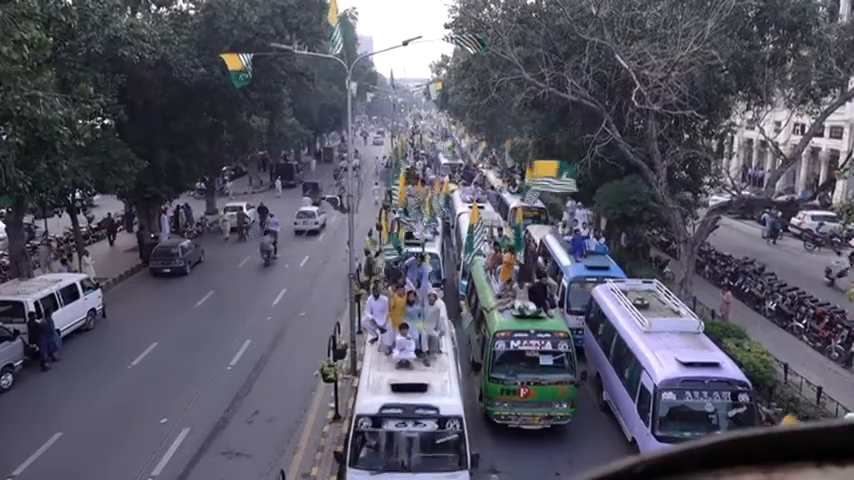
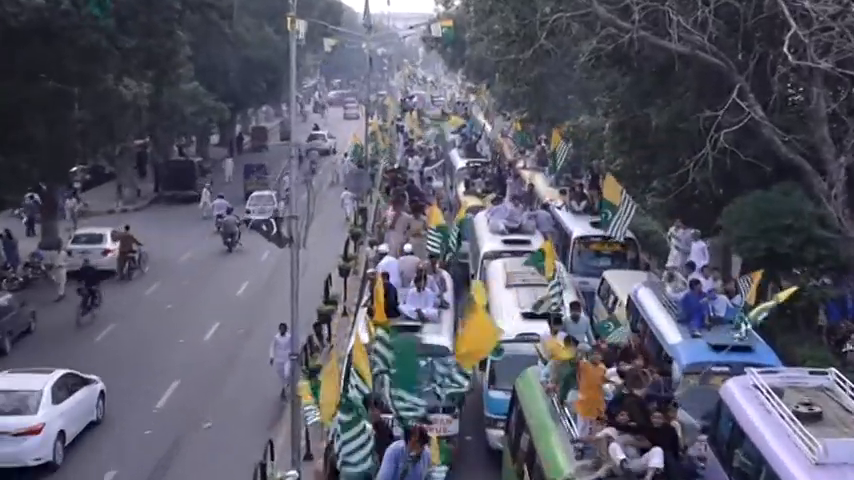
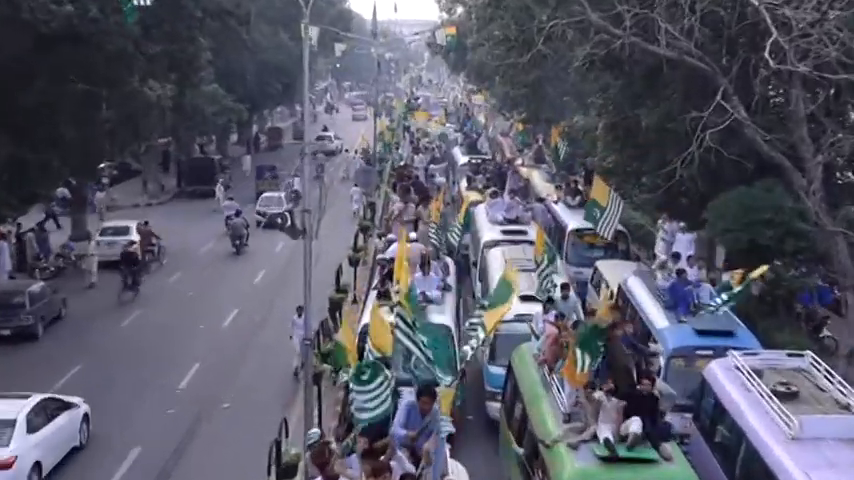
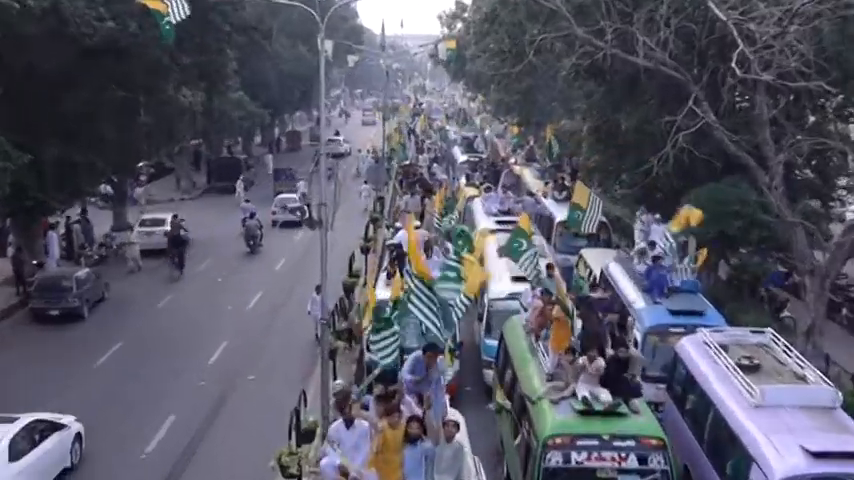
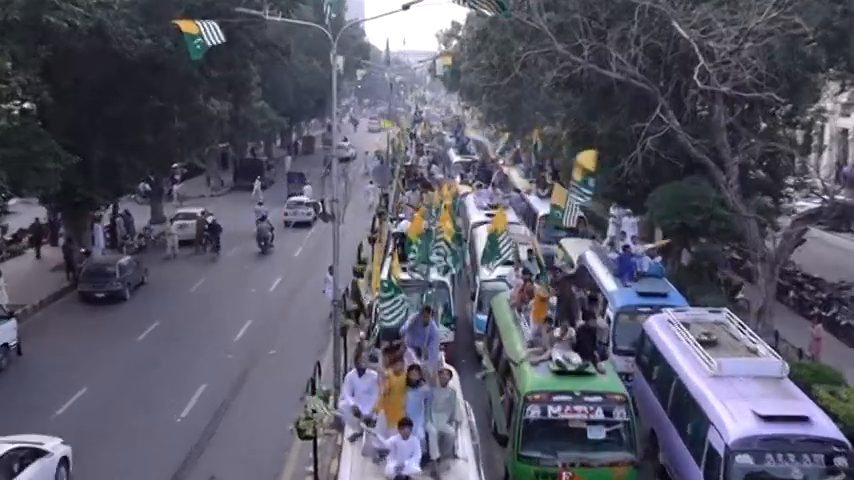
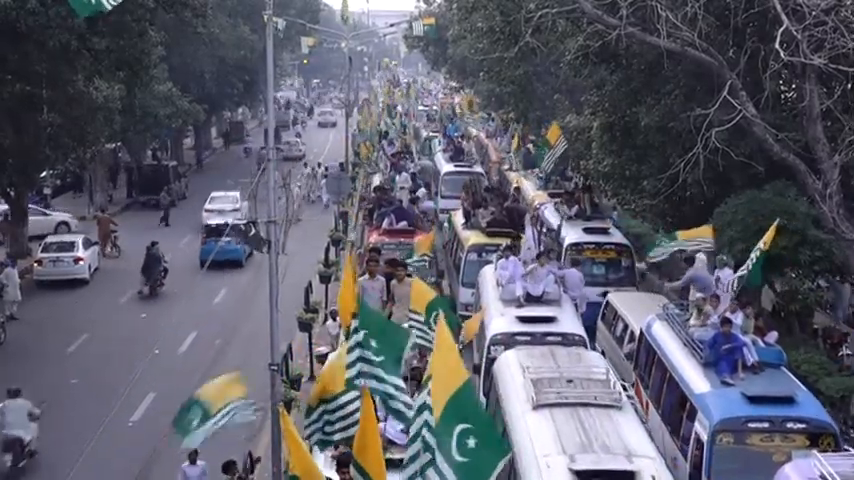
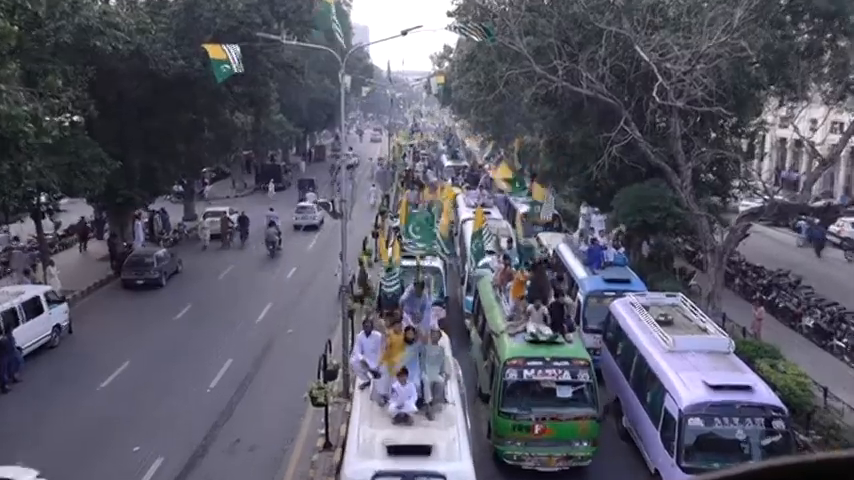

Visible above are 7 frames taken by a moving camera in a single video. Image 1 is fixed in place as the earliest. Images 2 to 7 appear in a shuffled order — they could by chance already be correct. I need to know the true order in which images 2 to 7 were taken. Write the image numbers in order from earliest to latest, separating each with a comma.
7, 5, 4, 3, 2, 6
